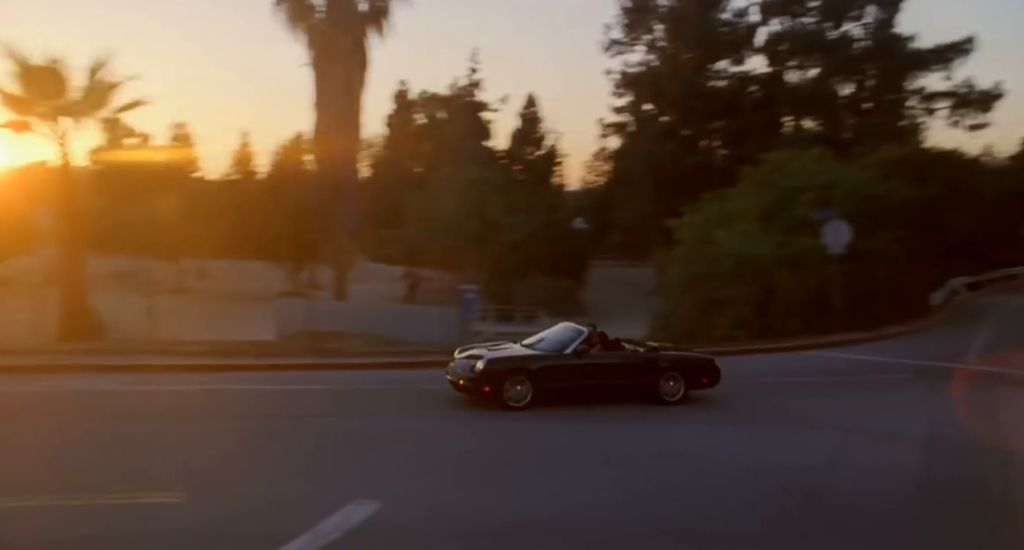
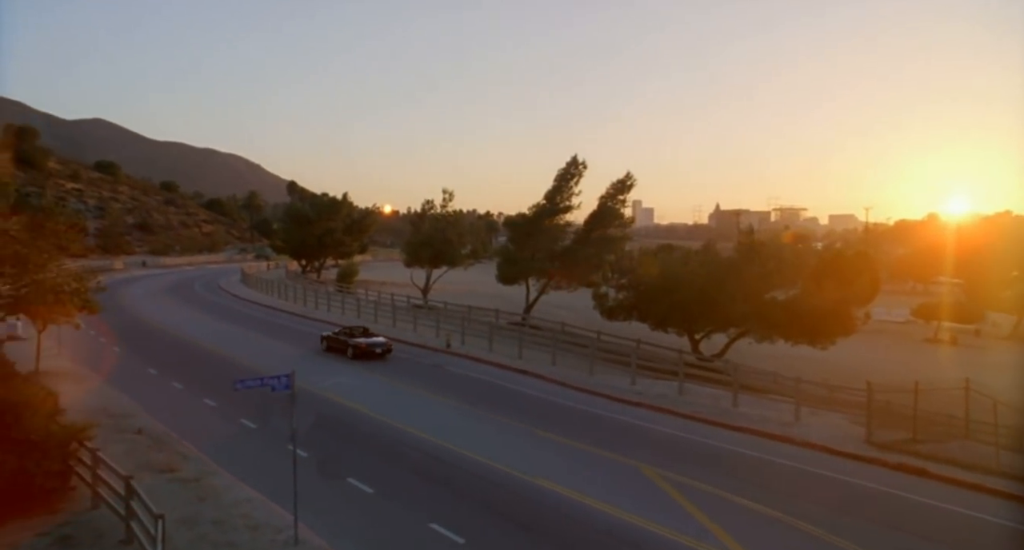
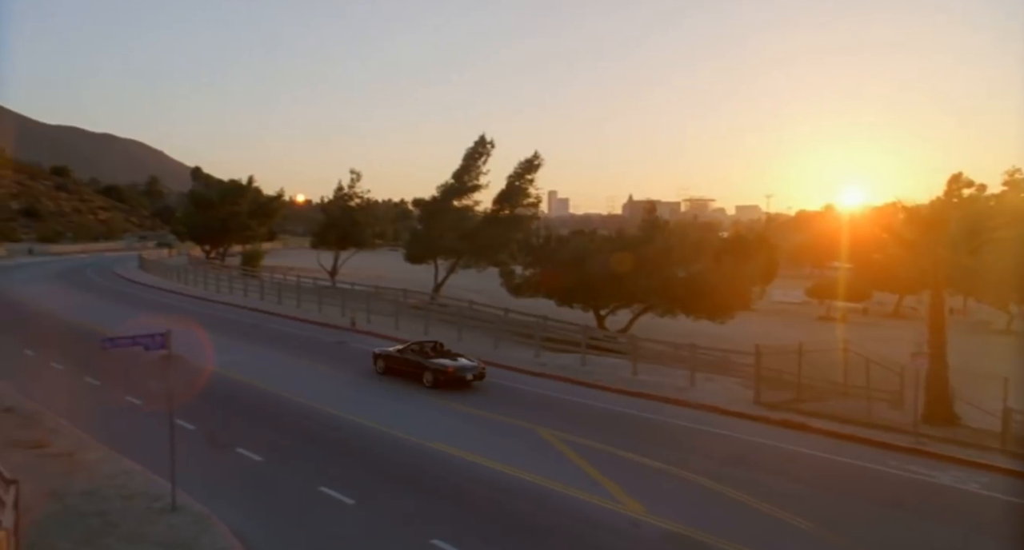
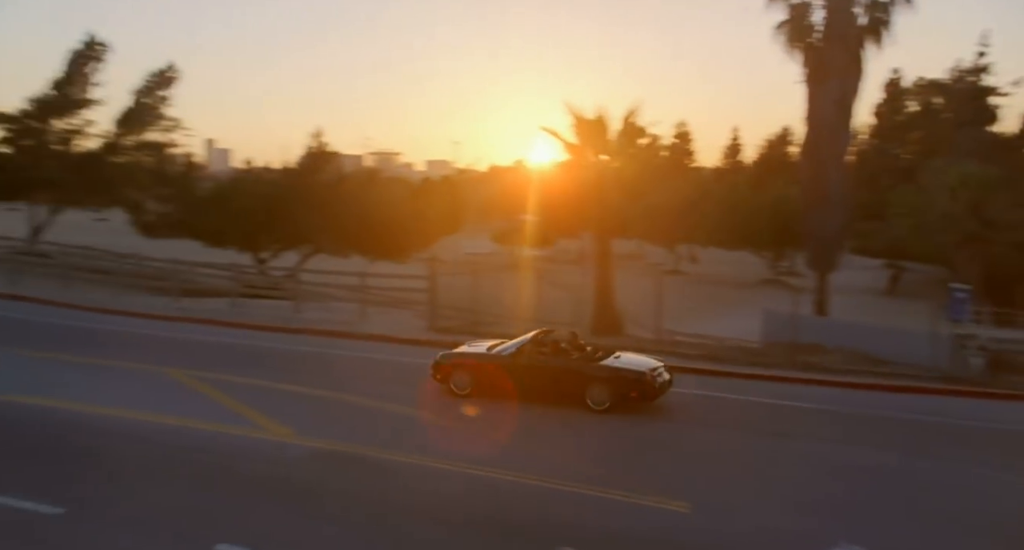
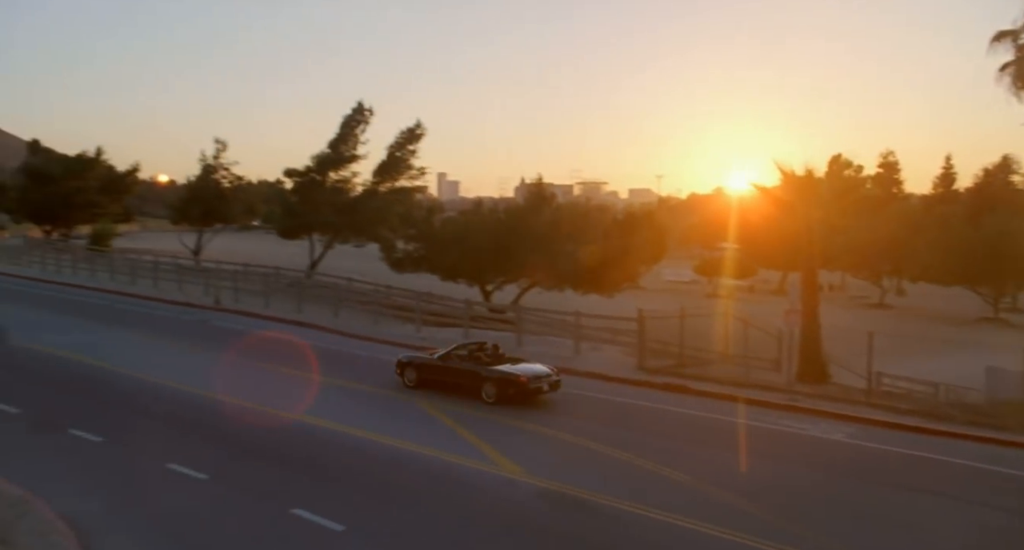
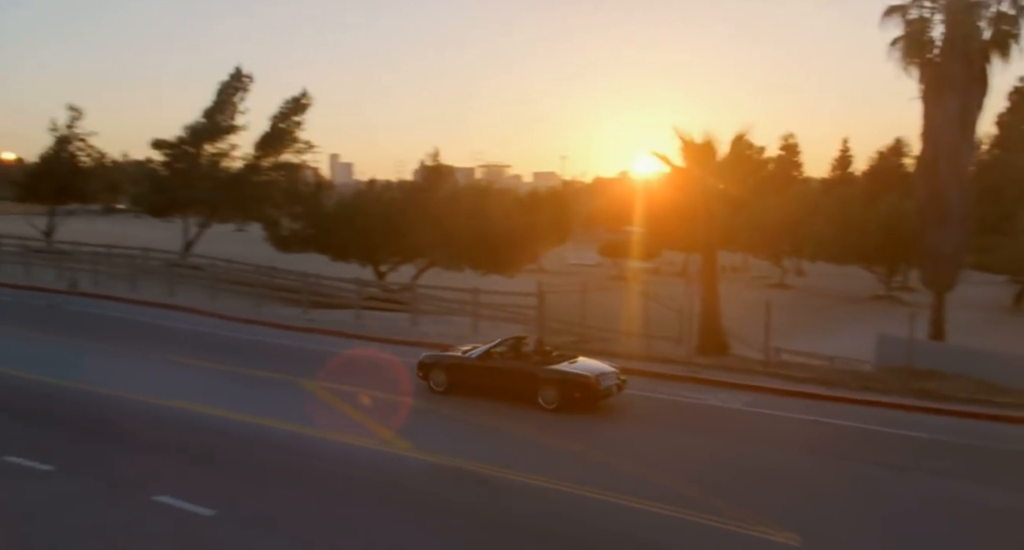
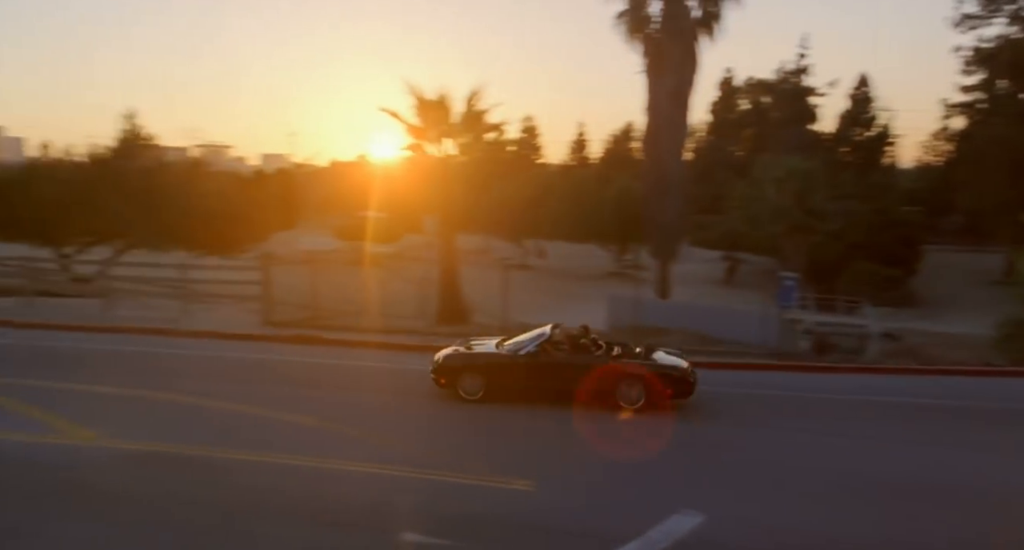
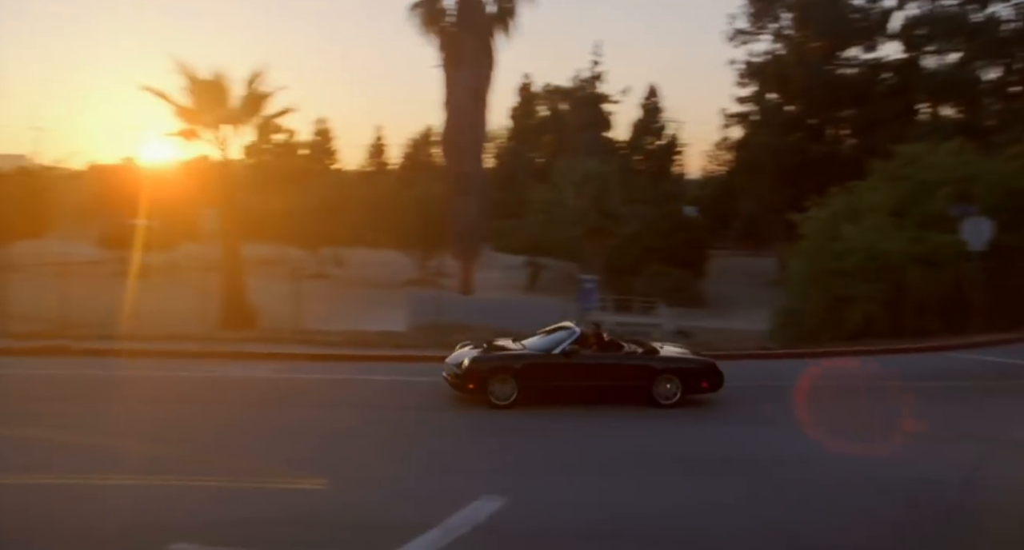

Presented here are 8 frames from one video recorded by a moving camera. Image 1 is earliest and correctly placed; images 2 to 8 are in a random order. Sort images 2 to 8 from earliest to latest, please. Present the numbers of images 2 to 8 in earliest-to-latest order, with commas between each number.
8, 7, 4, 6, 5, 3, 2
